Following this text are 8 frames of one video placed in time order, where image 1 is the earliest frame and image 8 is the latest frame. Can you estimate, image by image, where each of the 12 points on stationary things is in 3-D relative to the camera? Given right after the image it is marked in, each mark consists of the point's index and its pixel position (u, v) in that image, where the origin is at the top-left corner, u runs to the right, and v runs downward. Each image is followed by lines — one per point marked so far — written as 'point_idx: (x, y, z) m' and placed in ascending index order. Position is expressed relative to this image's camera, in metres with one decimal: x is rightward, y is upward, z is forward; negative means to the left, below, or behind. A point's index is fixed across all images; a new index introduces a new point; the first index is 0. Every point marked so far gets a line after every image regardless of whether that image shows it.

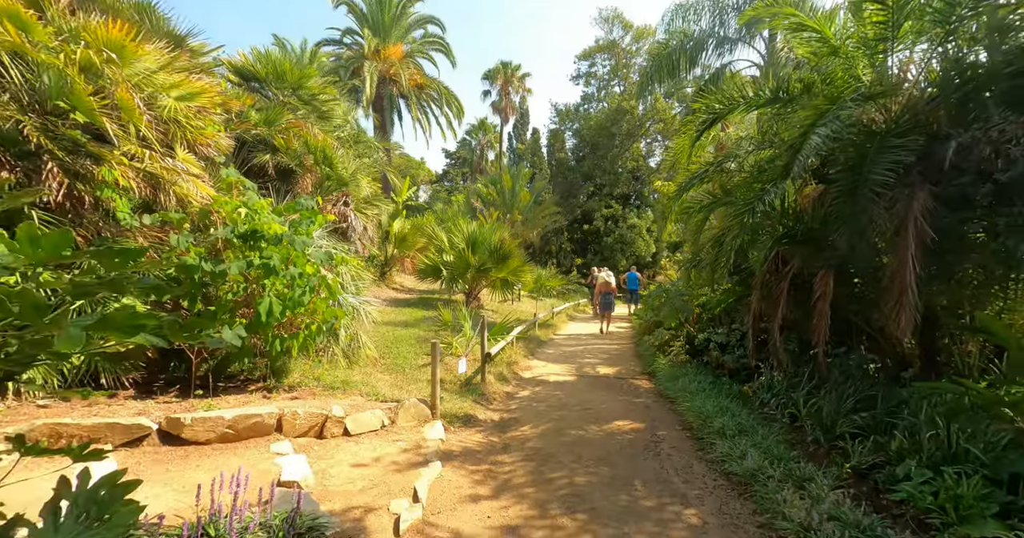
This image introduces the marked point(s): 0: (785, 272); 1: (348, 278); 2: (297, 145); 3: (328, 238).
0: (+3.1, -0.1, +6.2) m
1: (-2.4, -0.2, +7.9) m
2: (-3.7, +2.1, +9.3) m
3: (-3.0, +0.5, +8.7) m
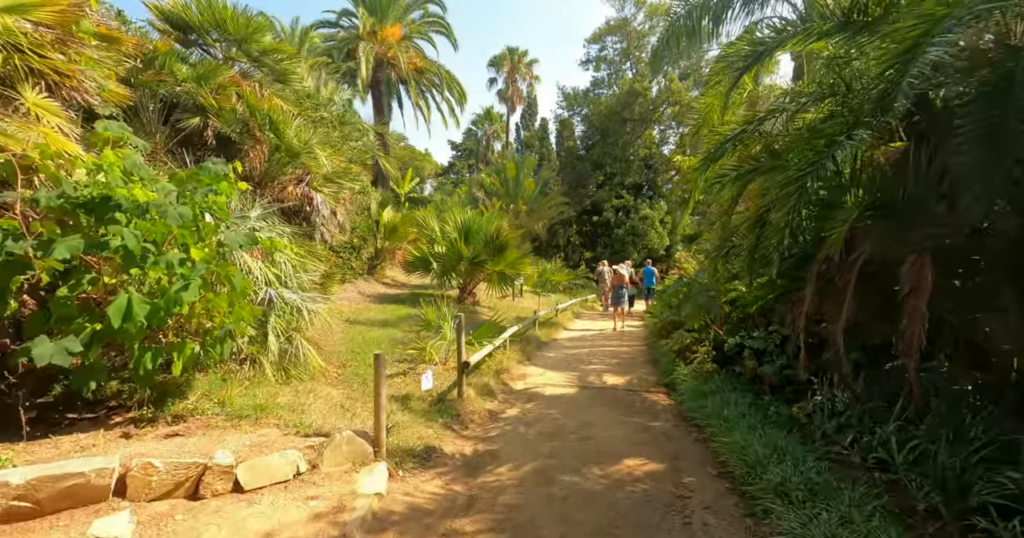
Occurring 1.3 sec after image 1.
0: (+2.8, +0.1, +4.5) m
1: (-2.6, 0.0, +6.3) m
2: (-3.8, +2.3, +7.7) m
3: (-3.2, +0.7, +7.1) m
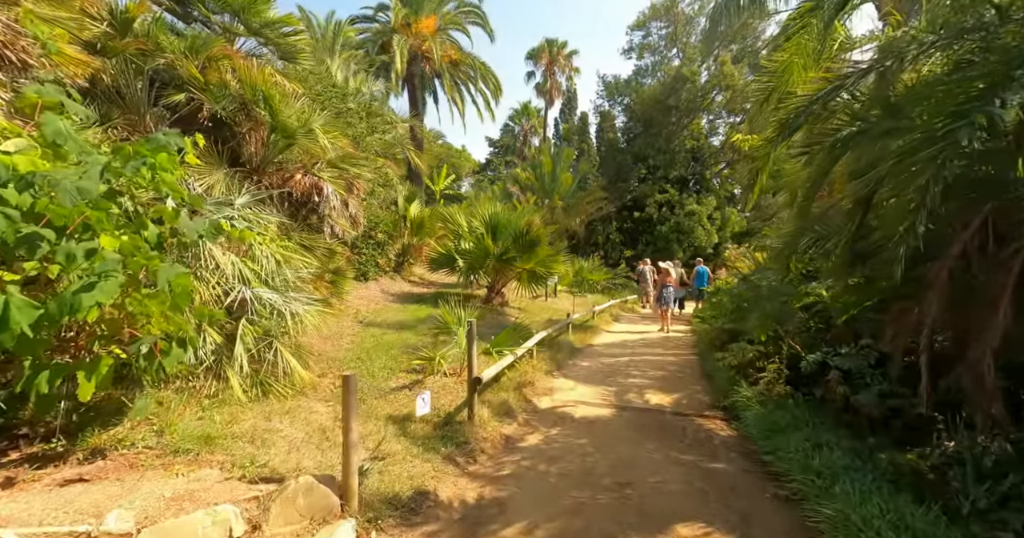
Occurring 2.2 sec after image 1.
0: (+2.9, +0.1, +3.1) m
1: (-2.3, 0.0, +5.3) m
2: (-3.5, +2.4, +6.8) m
3: (-2.9, +0.7, +6.1) m
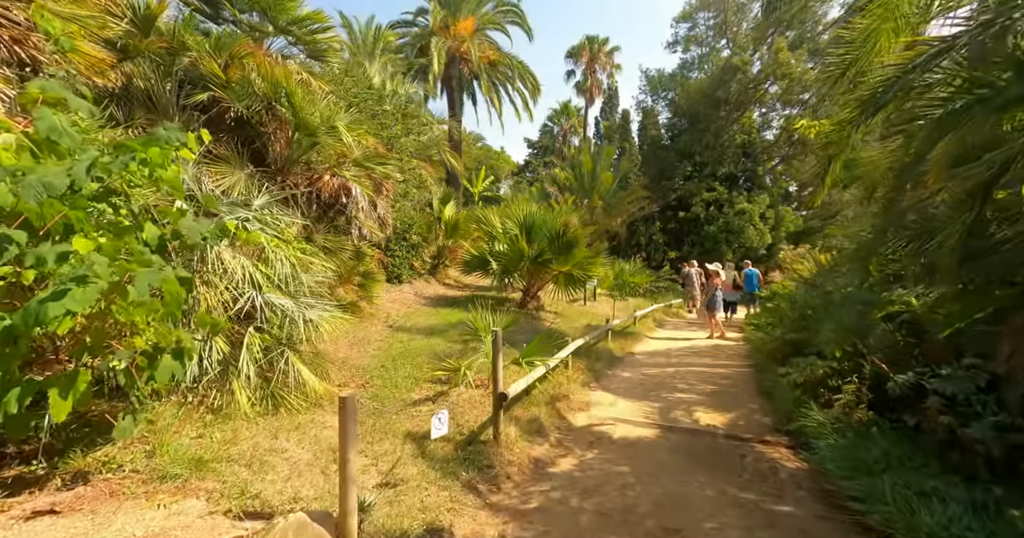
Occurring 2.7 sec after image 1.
0: (+3.0, +0.1, +2.4) m
1: (-2.1, 0.0, +5.0) m
2: (-3.1, +2.3, +6.5) m
3: (-2.6, +0.7, +5.8) m
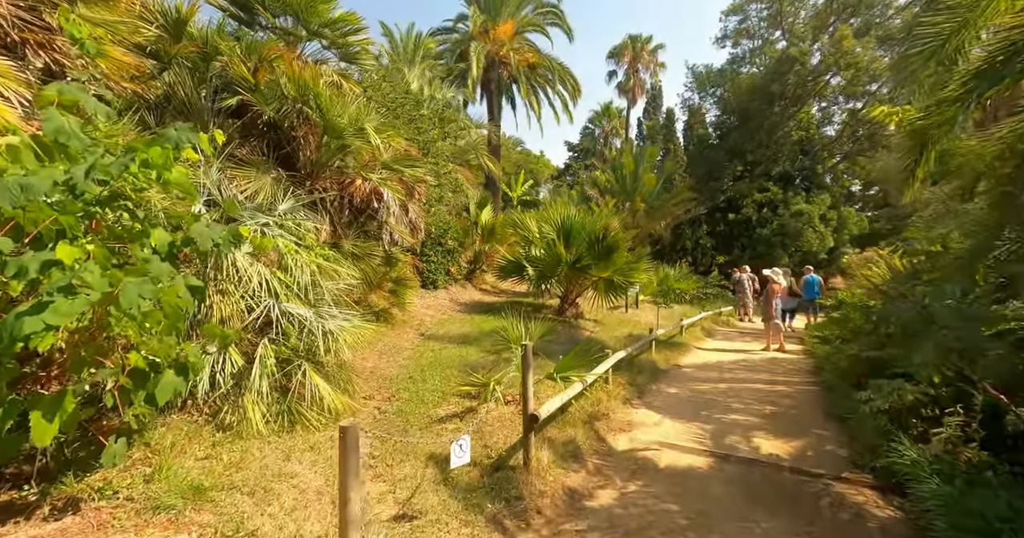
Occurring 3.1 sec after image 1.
0: (+3.1, 0.0, +1.7) m
1: (-1.8, -0.1, +4.7) m
2: (-2.7, +2.2, +6.3) m
3: (-2.3, +0.6, +5.6) m
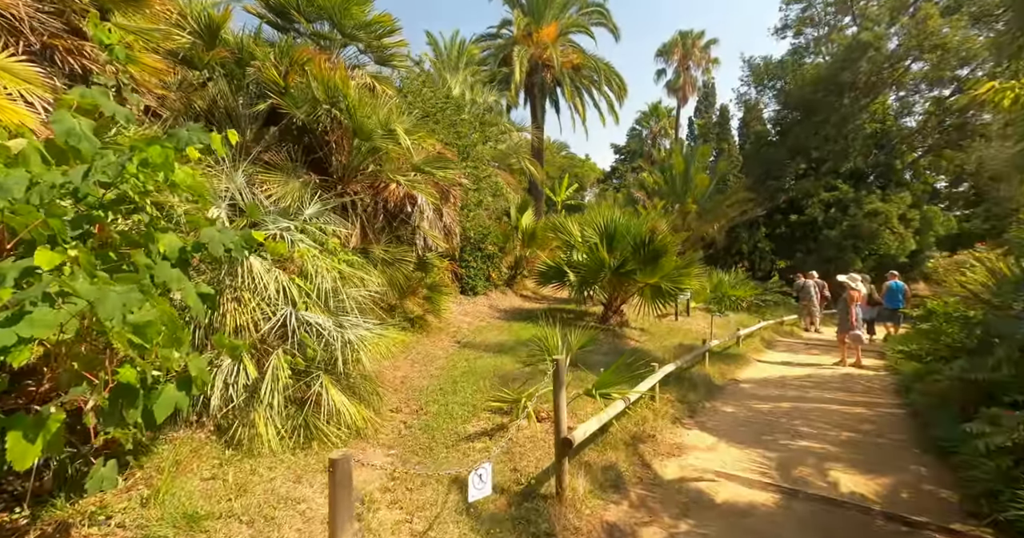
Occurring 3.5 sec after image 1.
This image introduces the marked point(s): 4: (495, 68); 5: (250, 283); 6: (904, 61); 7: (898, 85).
0: (+3.1, 0.0, +1.1) m
1: (-1.5, -0.1, +4.4) m
2: (-2.3, +2.1, +6.2) m
3: (-1.9, +0.5, +5.4) m
4: (-0.6, +6.8, +18.1) m
5: (-1.9, -0.1, +4.0) m
6: (+10.9, +5.9, +15.8) m
7: (+11.1, +5.5, +16.2) m
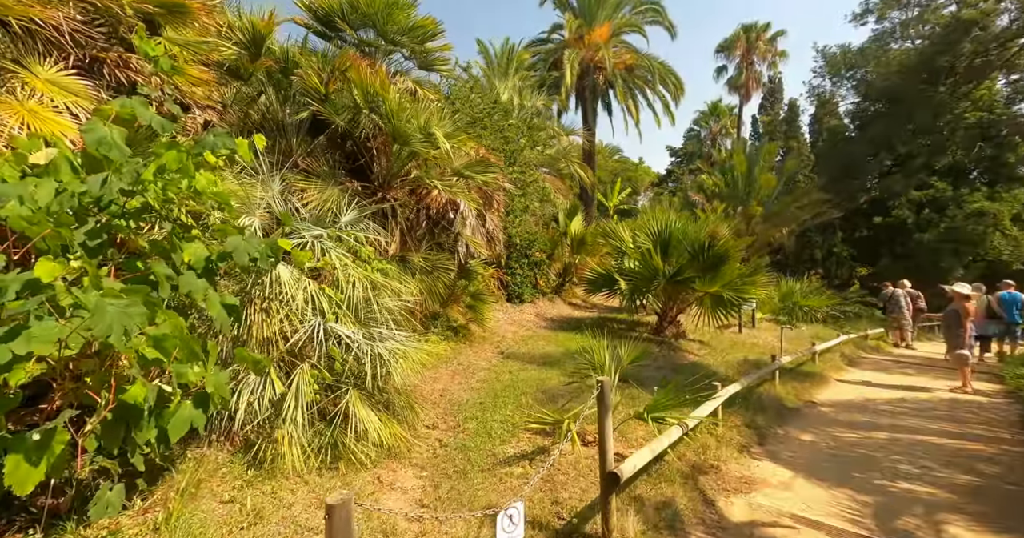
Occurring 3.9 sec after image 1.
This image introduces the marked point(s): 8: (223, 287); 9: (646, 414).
0: (+3.0, 0.0, +0.4) m
1: (-1.2, -0.2, +4.2) m
2: (-1.8, +2.0, +6.1) m
3: (-1.5, +0.4, +5.2) m
4: (+1.1, +6.6, +17.8) m
5: (-1.6, -0.2, +3.8) m
6: (+12.3, +5.8, +14.3) m
7: (+12.5, +5.3, +14.7) m
8: (-1.9, -0.1, +3.5) m
9: (+1.0, -1.1, +4.0) m
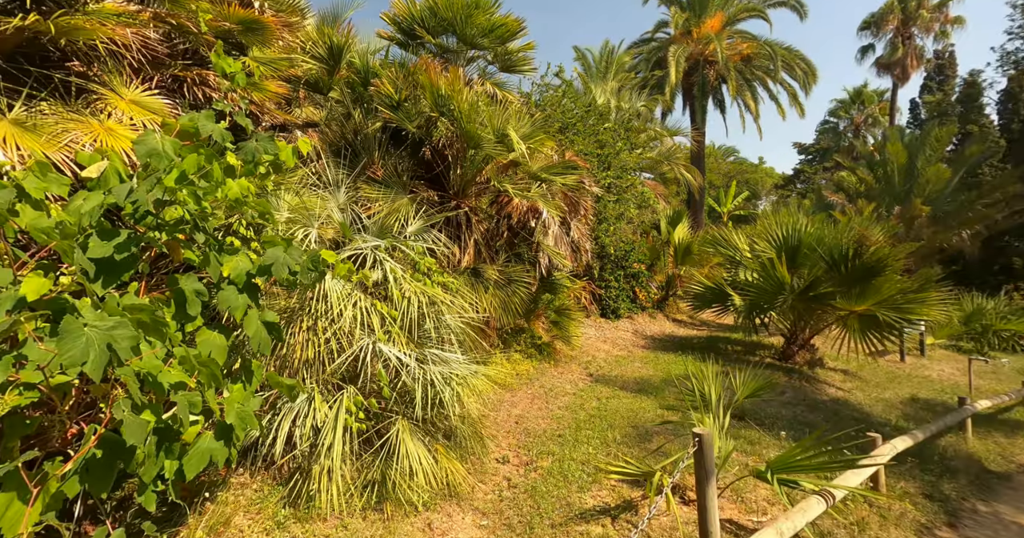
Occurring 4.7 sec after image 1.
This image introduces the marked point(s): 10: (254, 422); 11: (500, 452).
0: (+2.7, +0.2, -0.9) m
1: (-0.6, -0.3, +3.7) m
2: (-0.9, +1.9, +5.7) m
3: (-0.7, +0.3, +4.7) m
4: (+4.3, +6.0, +16.8) m
5: (-1.2, -0.3, +3.4) m
6: (+14.6, +5.5, +11.1) m
7: (+14.9, +5.0, +11.4) m
8: (-1.5, -0.2, +3.2) m
9: (+1.5, -1.1, +3.0) m
10: (-1.3, -0.8, +2.6) m
11: (-0.1, -1.4, +4.1) m
